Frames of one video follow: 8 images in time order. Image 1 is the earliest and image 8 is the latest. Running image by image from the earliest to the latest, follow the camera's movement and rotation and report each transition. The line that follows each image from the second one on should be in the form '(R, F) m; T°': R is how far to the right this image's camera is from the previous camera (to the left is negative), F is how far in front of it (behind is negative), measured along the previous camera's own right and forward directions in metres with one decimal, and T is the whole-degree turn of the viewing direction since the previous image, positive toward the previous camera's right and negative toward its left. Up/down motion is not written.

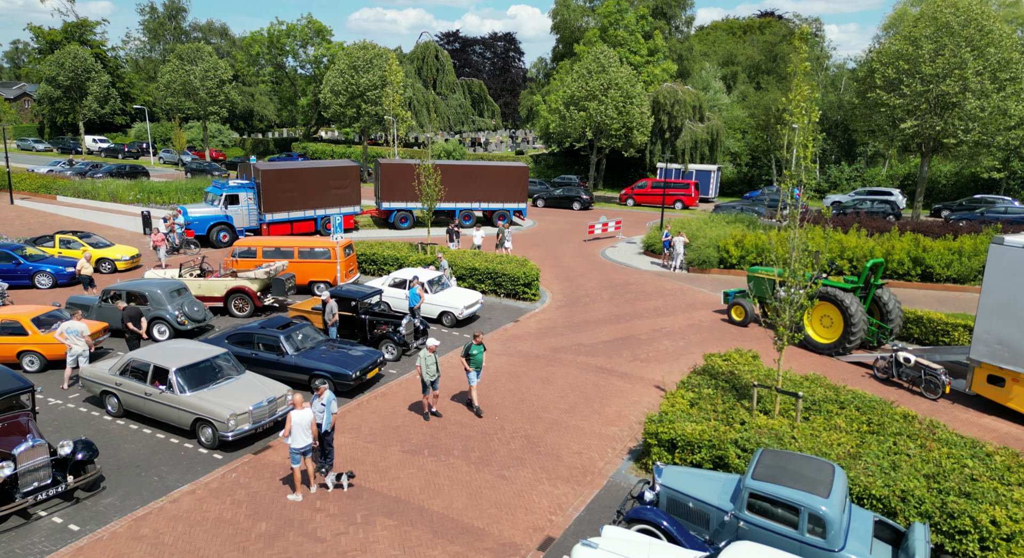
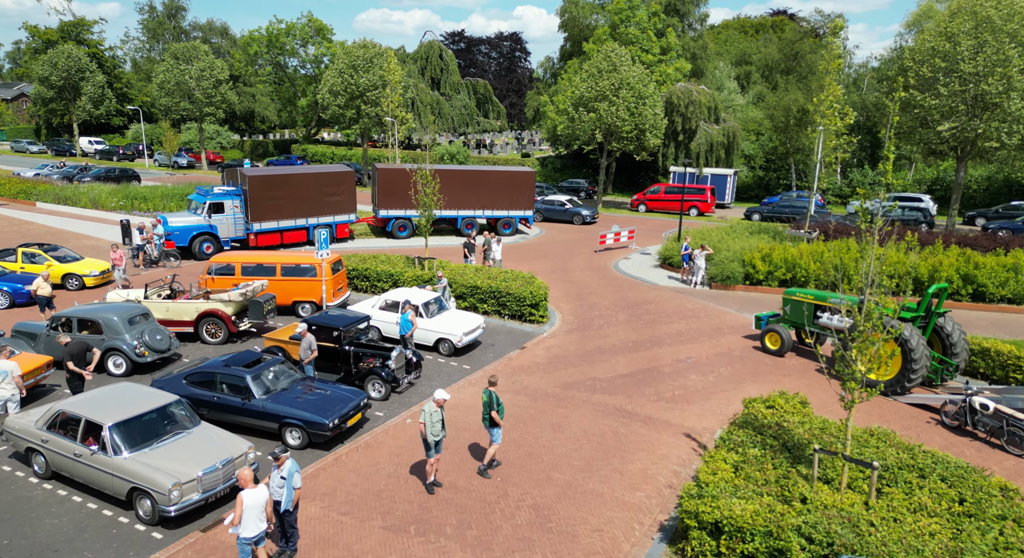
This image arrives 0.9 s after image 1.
(0.0, +1.9) m; -1°
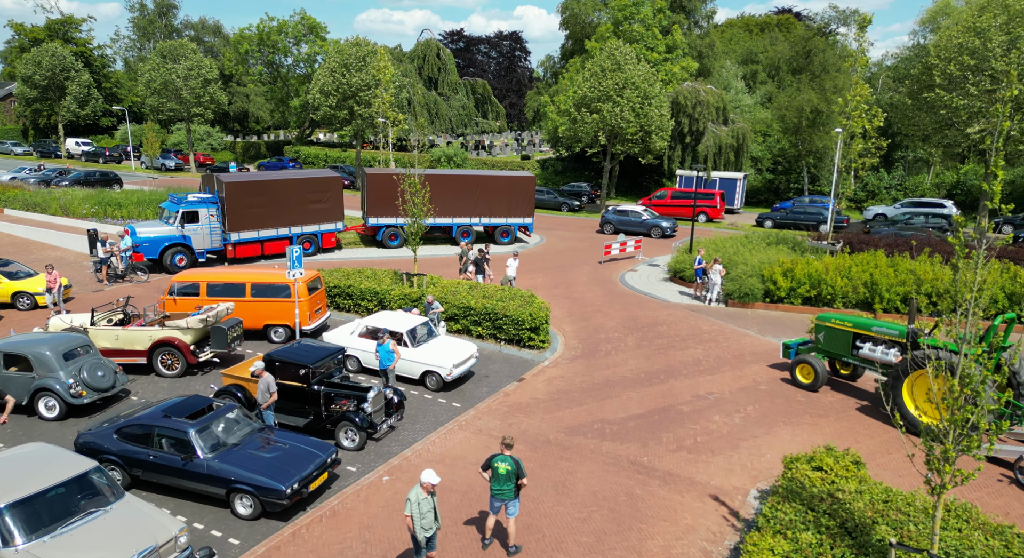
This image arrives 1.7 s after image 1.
(+0.1, +1.8) m; 0°
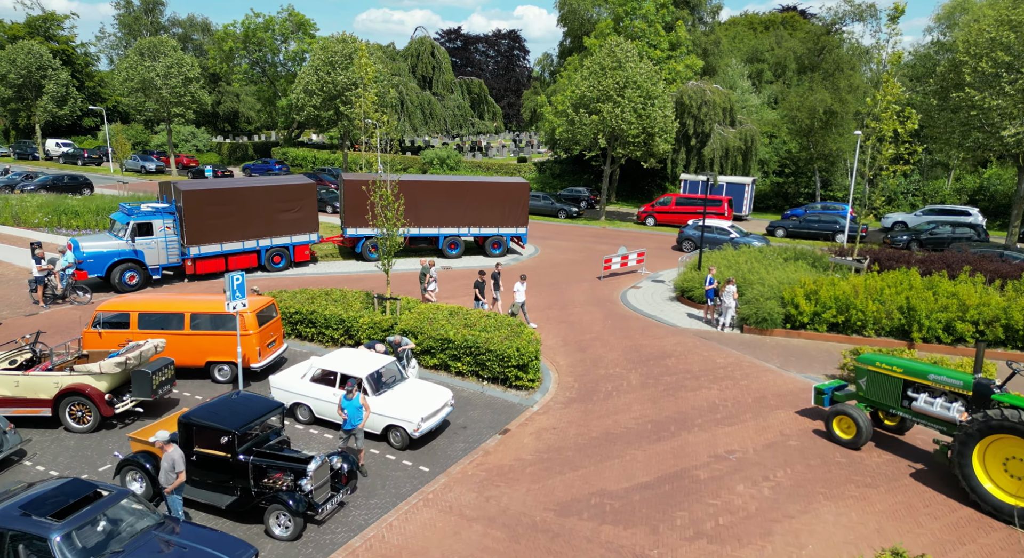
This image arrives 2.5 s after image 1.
(+0.3, +2.2) m; 0°
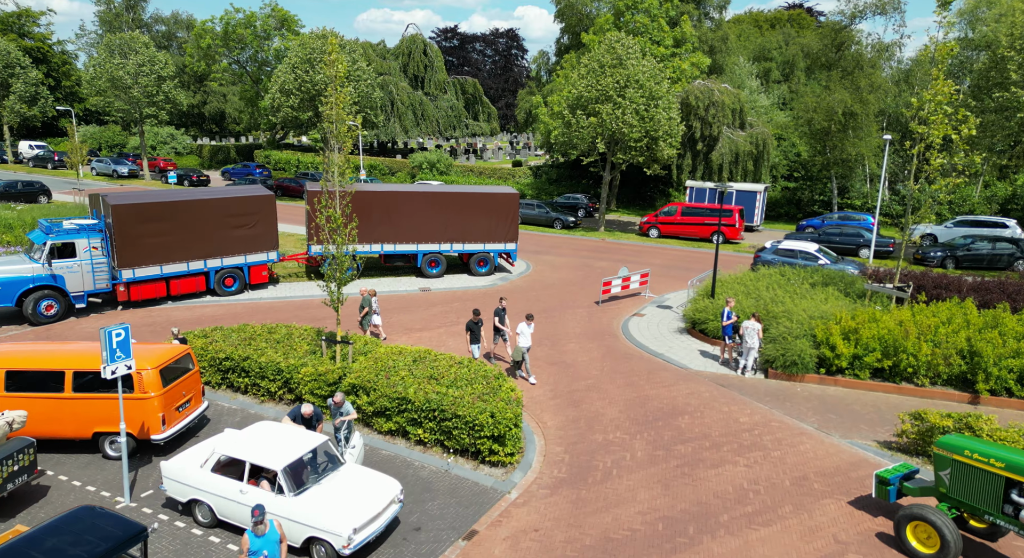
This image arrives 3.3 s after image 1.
(+0.5, +2.9) m; 0°
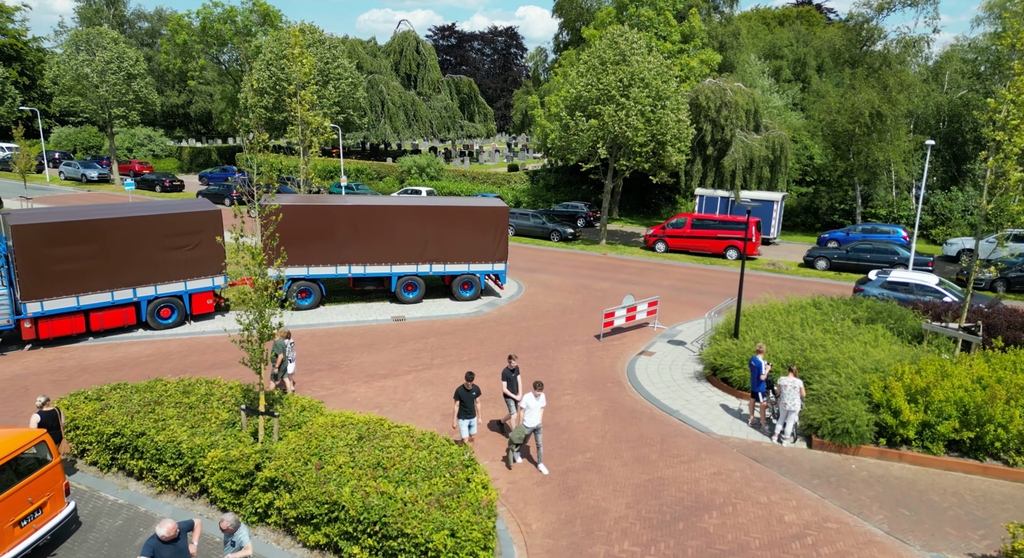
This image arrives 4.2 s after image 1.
(+0.4, +3.0) m; 0°
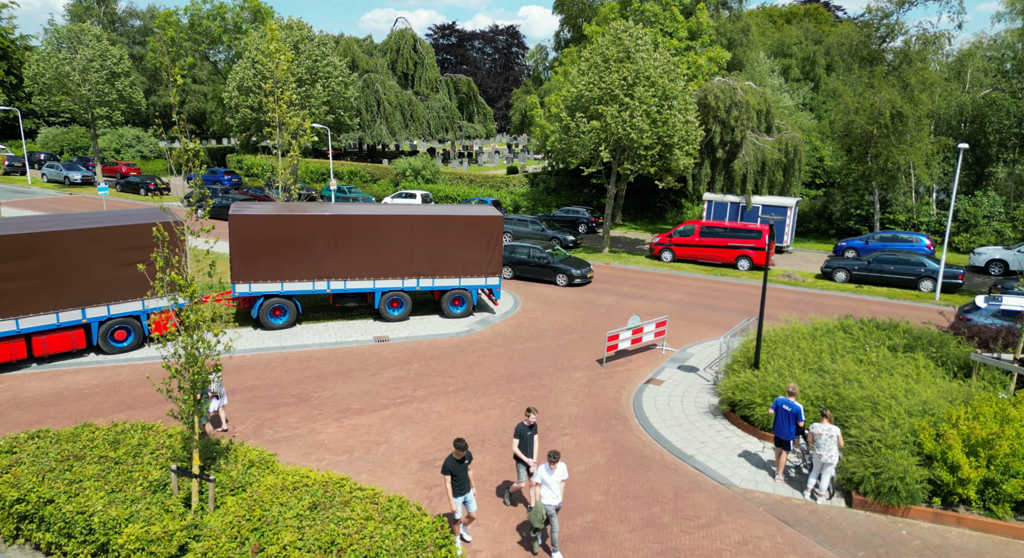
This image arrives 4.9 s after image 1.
(+0.2, +1.7) m; 0°
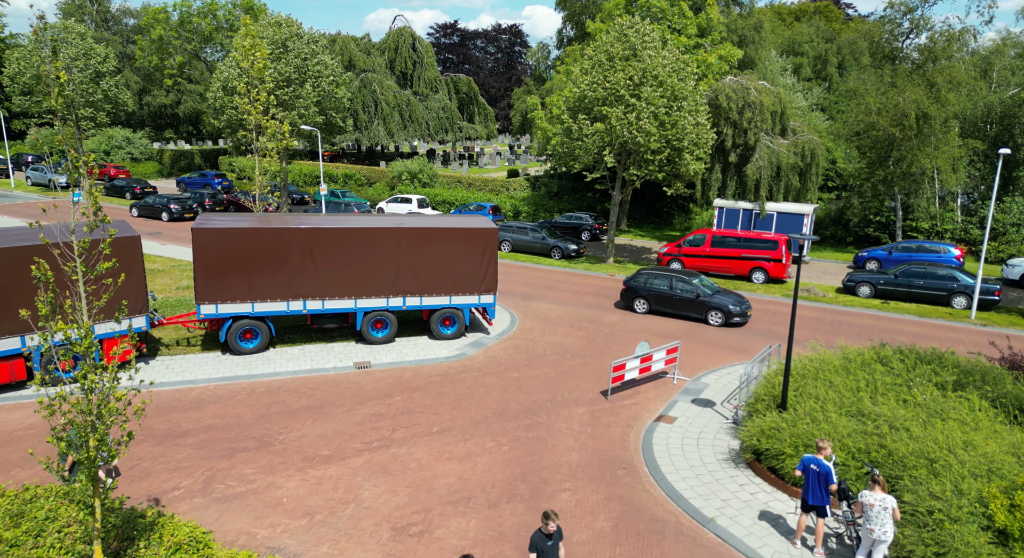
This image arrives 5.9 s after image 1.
(+0.2, +1.7) m; 0°
